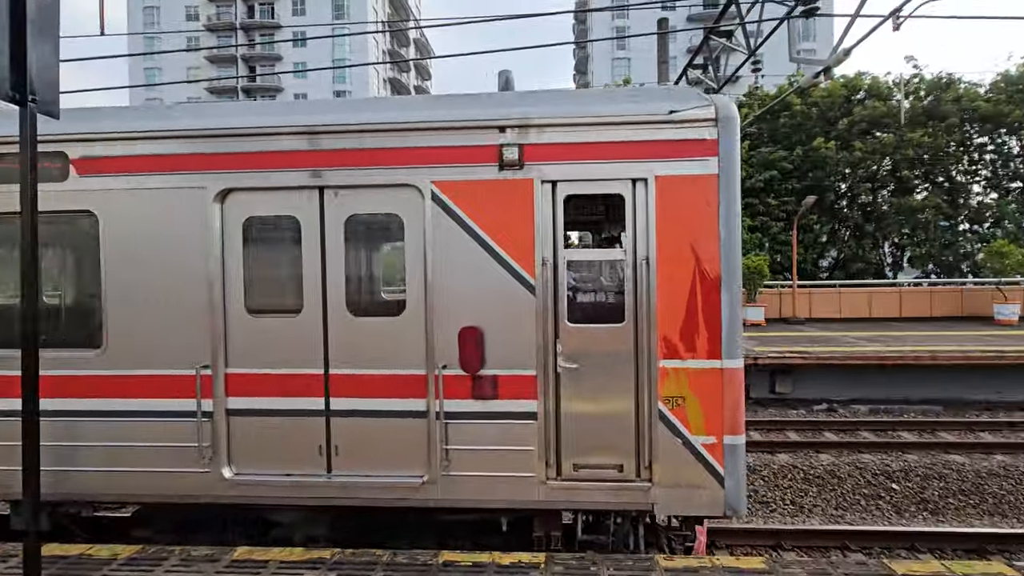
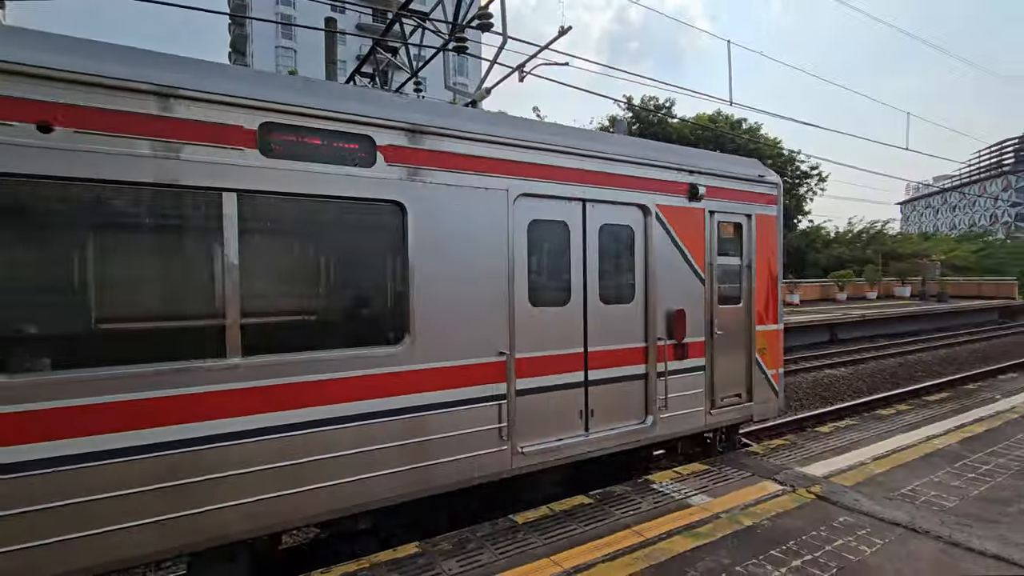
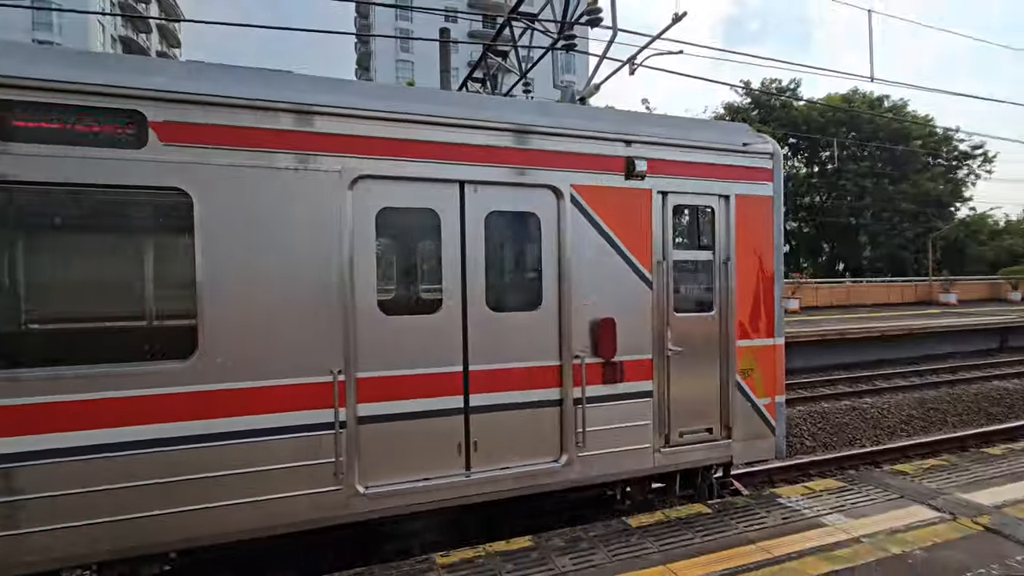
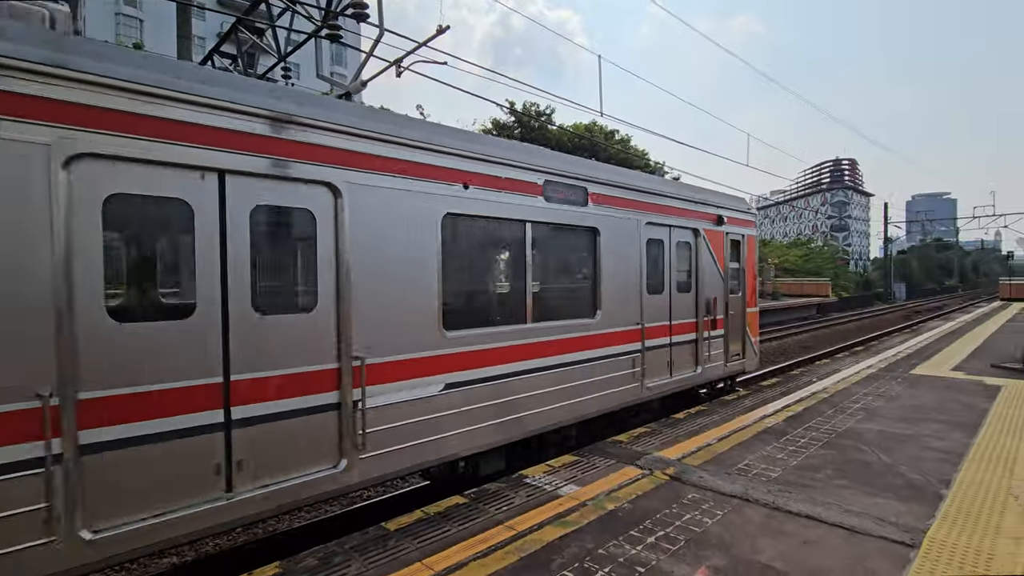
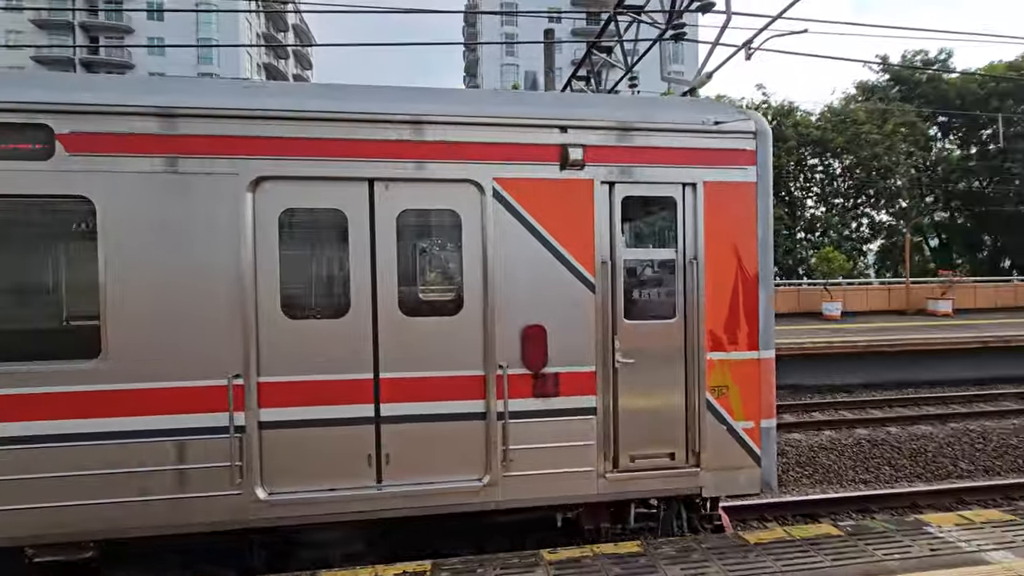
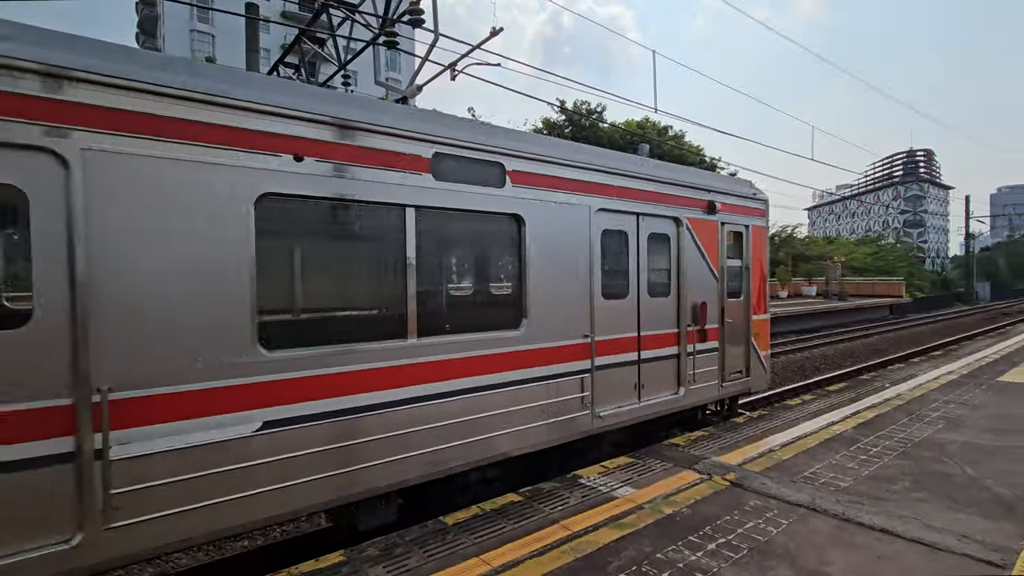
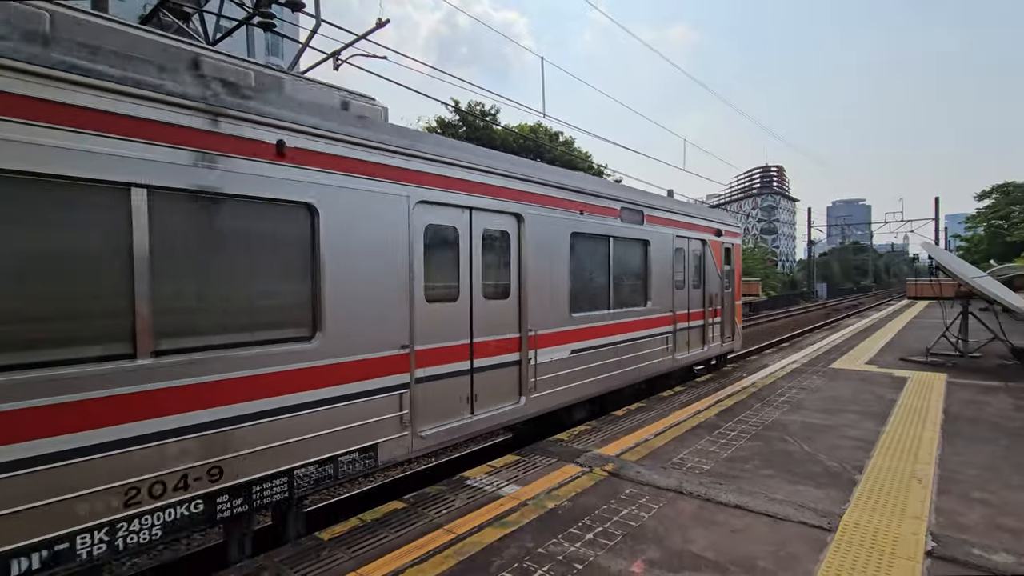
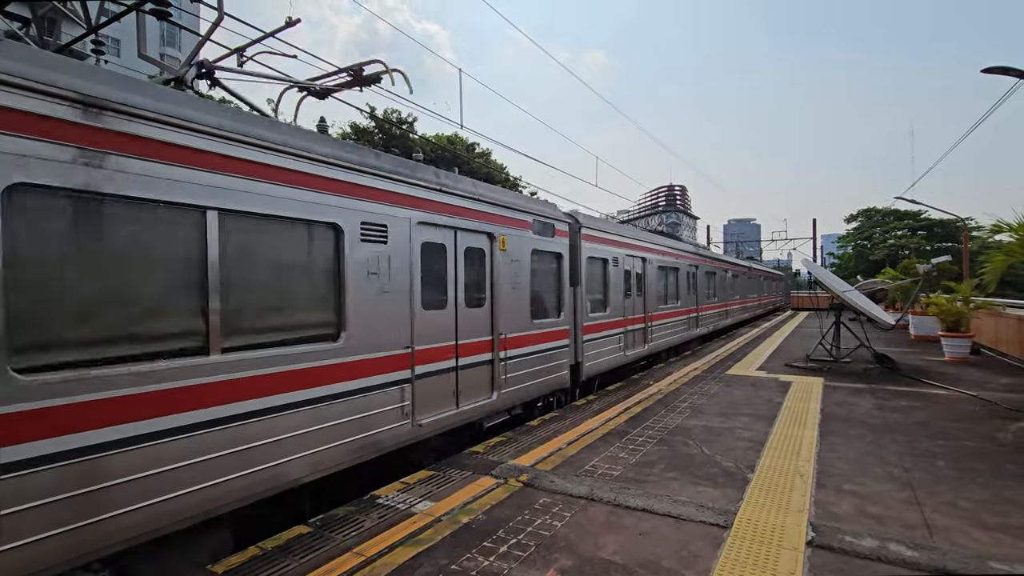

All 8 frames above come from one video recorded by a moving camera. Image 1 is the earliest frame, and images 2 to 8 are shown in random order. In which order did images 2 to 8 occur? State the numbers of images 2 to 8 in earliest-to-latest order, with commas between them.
5, 3, 2, 6, 4, 7, 8
